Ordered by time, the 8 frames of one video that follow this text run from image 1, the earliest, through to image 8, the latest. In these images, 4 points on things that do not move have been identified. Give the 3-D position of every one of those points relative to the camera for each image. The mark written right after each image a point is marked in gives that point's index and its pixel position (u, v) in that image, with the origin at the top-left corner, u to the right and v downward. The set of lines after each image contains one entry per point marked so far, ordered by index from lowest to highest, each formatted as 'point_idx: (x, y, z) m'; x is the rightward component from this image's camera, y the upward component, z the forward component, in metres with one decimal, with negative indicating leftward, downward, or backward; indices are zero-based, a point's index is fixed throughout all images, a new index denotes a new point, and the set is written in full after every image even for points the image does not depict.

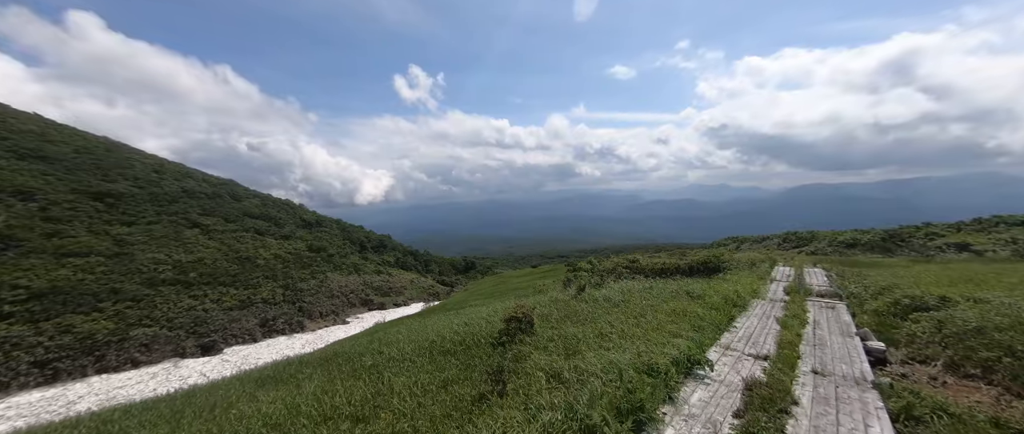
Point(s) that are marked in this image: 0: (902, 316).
0: (+9.6, -2.5, +9.1) m
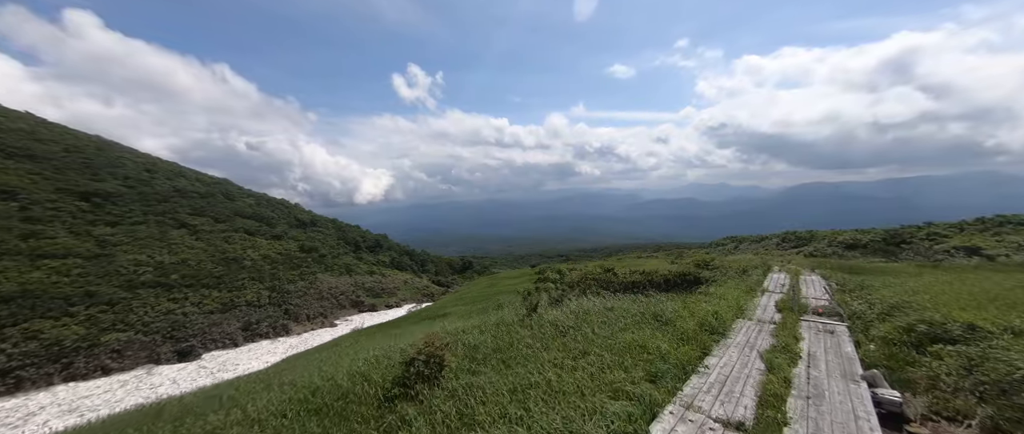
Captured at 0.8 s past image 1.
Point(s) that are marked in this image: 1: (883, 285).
0: (+8.1, -2.6, +7.3) m
1: (+14.9, -2.8, +14.8) m
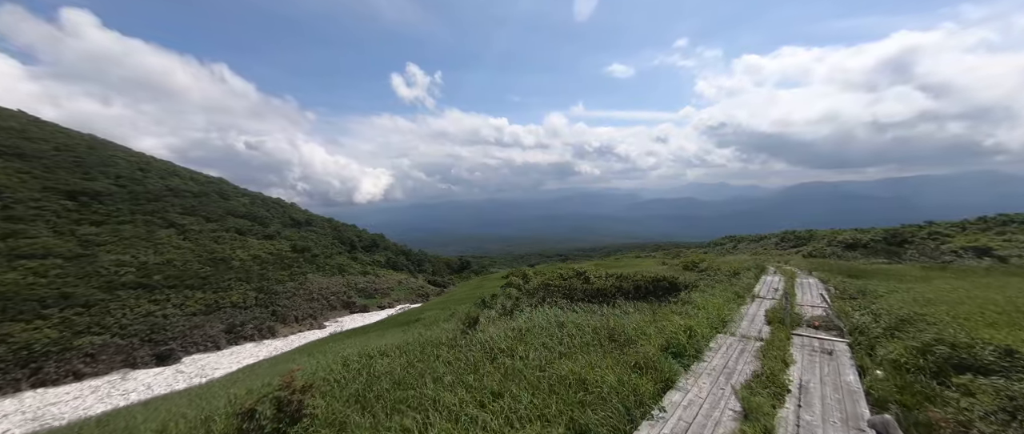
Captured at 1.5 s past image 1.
0: (+6.8, -2.6, +5.9) m
1: (+13.6, -2.7, +13.3) m
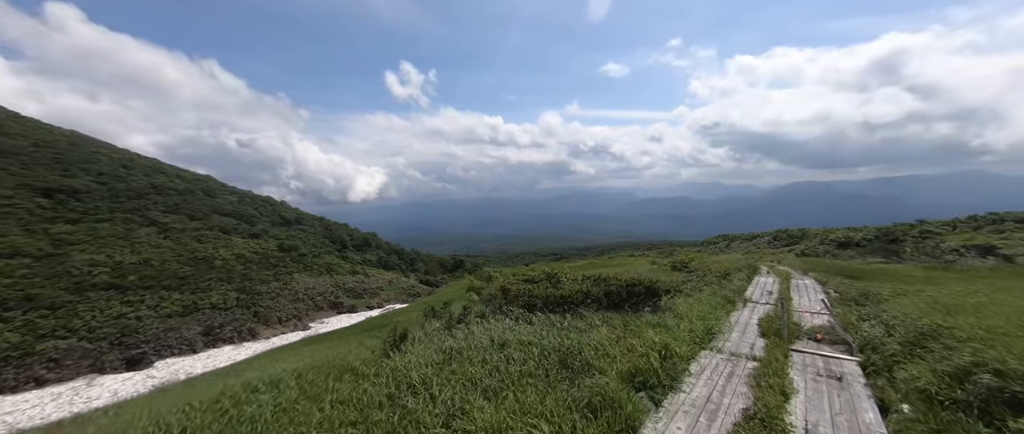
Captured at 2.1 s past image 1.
0: (+5.8, -2.4, +4.5) m
1: (+12.4, -2.6, +12.0) m
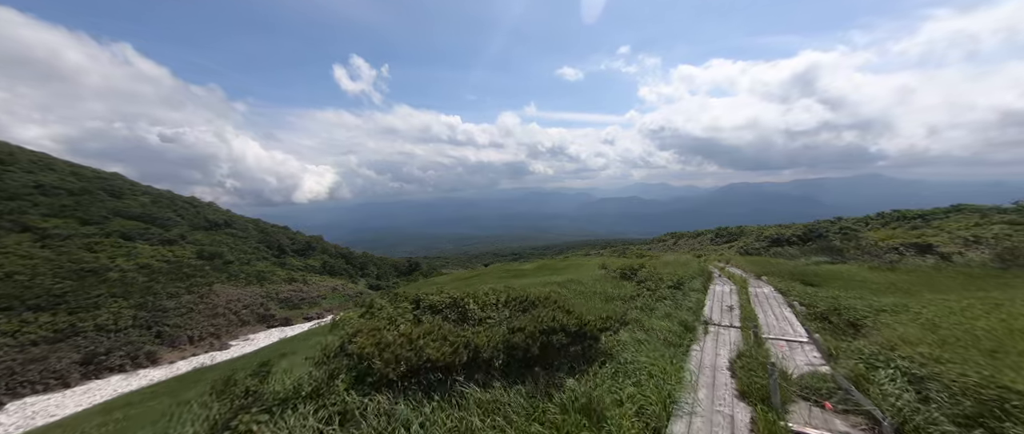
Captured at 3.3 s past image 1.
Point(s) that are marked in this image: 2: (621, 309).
0: (+4.0, -2.5, +1.8) m
1: (+9.8, -2.6, +10.0) m
2: (+3.3, -2.8, +11.2) m
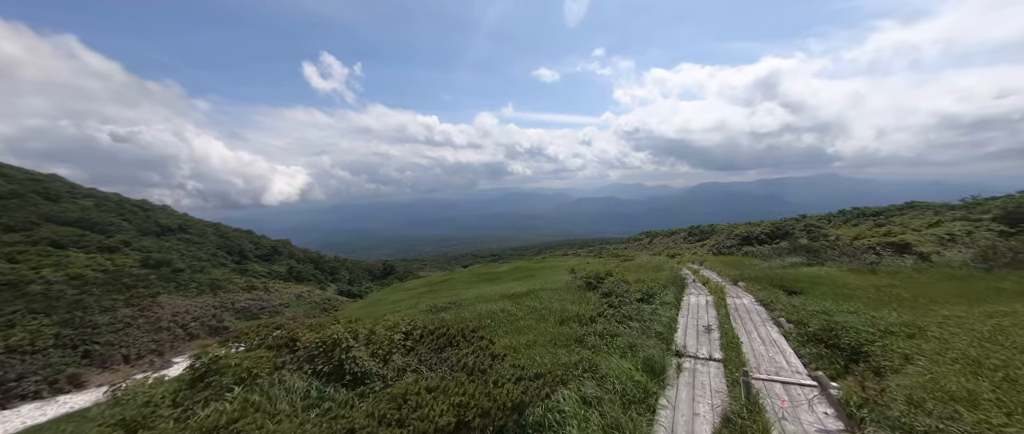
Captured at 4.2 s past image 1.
0: (+2.8, -2.6, -0.5) m
1: (+8.1, -2.6, +8.1) m
2: (+1.6, -2.8, +8.8) m
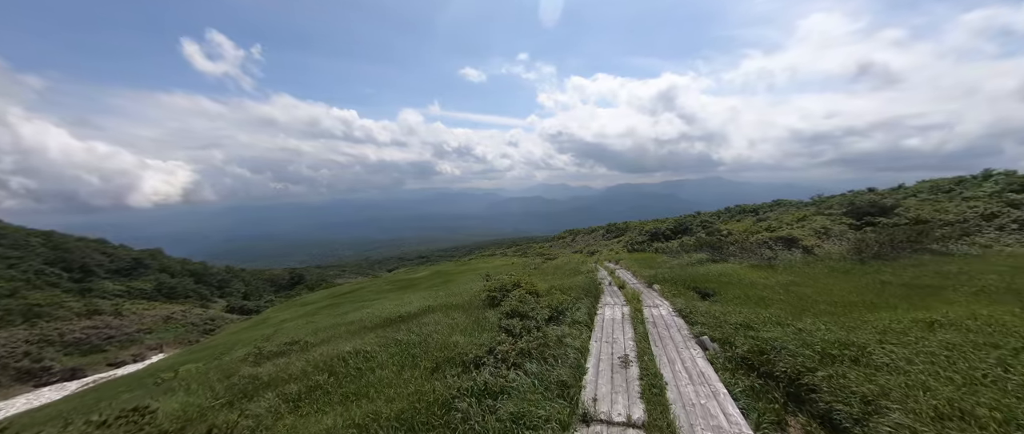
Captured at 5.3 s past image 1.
0: (+2.0, -2.6, -3.1) m
1: (+5.4, -2.6, +6.4) m
2: (-1.1, -2.9, +5.8) m
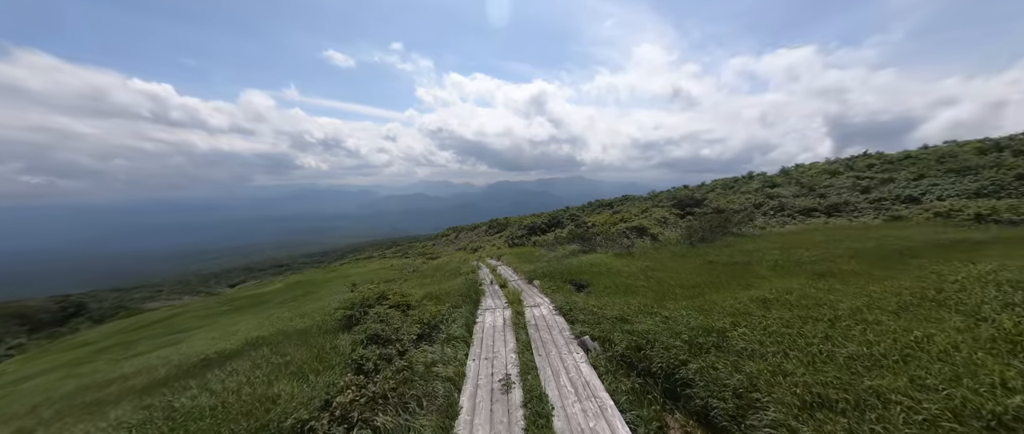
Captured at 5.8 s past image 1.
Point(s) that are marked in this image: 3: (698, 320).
0: (+2.9, -2.6, -3.9) m
1: (+3.2, -2.5, +6.1) m
2: (-2.8, -3.0, +3.6) m
3: (+4.4, -2.2, +9.0) m
